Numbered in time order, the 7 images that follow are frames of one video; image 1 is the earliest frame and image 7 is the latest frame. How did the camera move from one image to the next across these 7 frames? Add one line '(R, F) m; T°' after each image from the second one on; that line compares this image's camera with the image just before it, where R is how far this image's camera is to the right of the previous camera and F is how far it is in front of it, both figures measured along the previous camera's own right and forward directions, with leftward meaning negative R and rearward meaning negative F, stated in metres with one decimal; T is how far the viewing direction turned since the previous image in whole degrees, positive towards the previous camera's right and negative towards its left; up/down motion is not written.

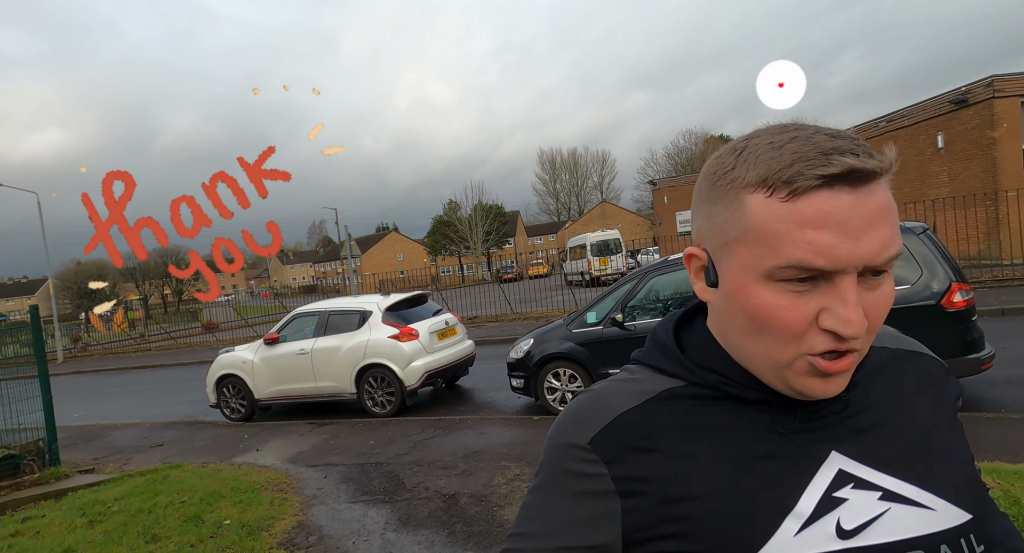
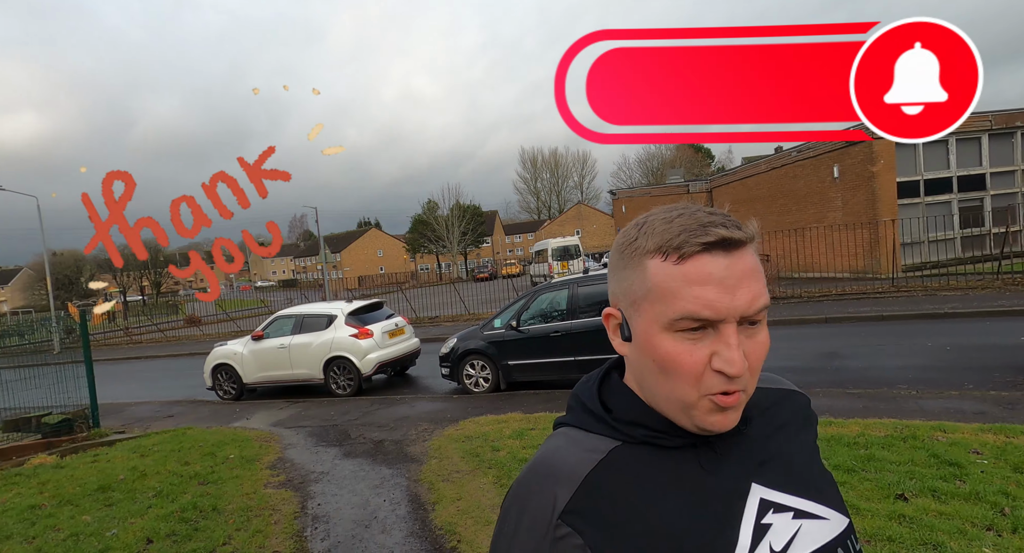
(+0.8, -2.3) m; +2°
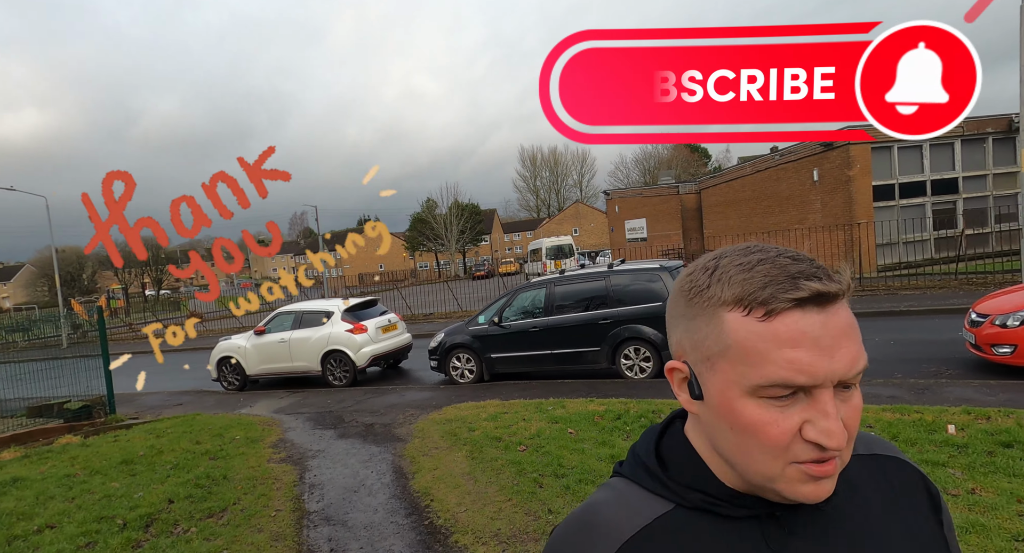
(+0.3, -0.7) m; 0°
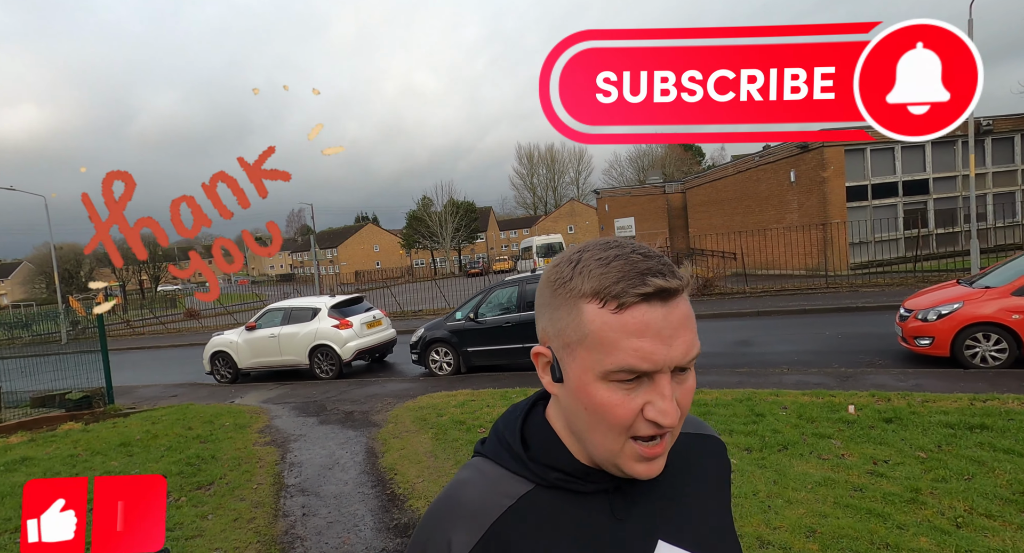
(+0.4, -0.6) m; 0°
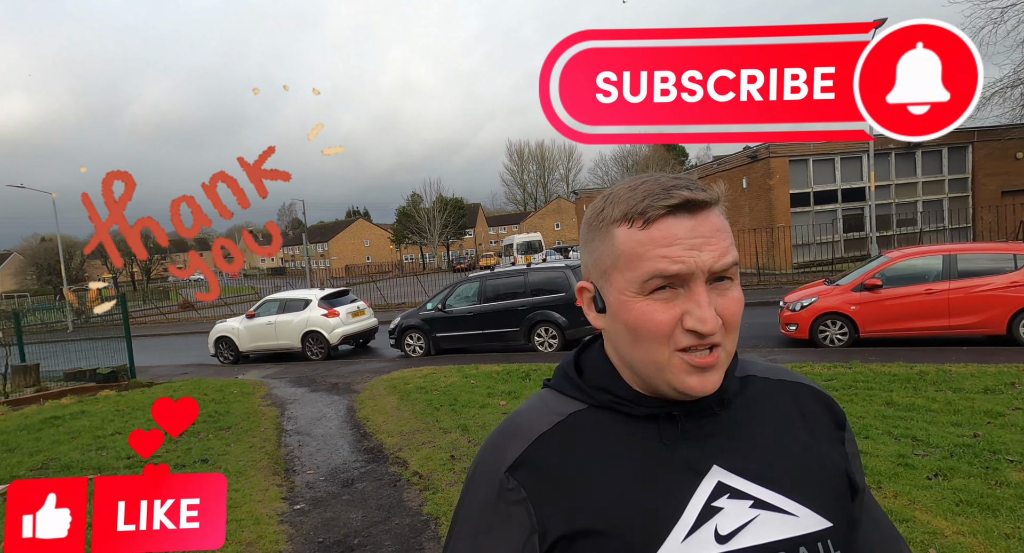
(+0.6, -1.7) m; +1°
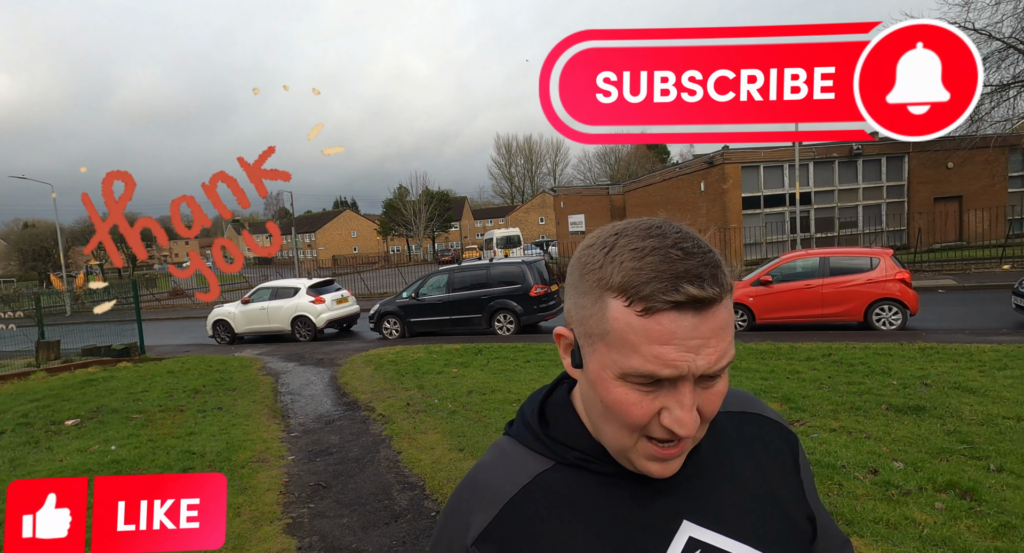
(+0.5, -1.7) m; +1°
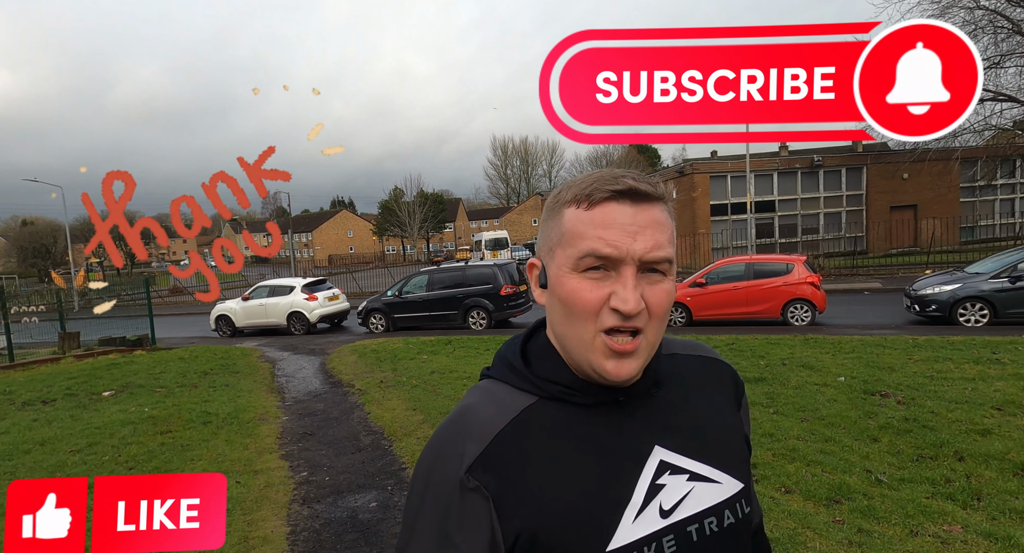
(+0.6, -1.4) m; 0°
